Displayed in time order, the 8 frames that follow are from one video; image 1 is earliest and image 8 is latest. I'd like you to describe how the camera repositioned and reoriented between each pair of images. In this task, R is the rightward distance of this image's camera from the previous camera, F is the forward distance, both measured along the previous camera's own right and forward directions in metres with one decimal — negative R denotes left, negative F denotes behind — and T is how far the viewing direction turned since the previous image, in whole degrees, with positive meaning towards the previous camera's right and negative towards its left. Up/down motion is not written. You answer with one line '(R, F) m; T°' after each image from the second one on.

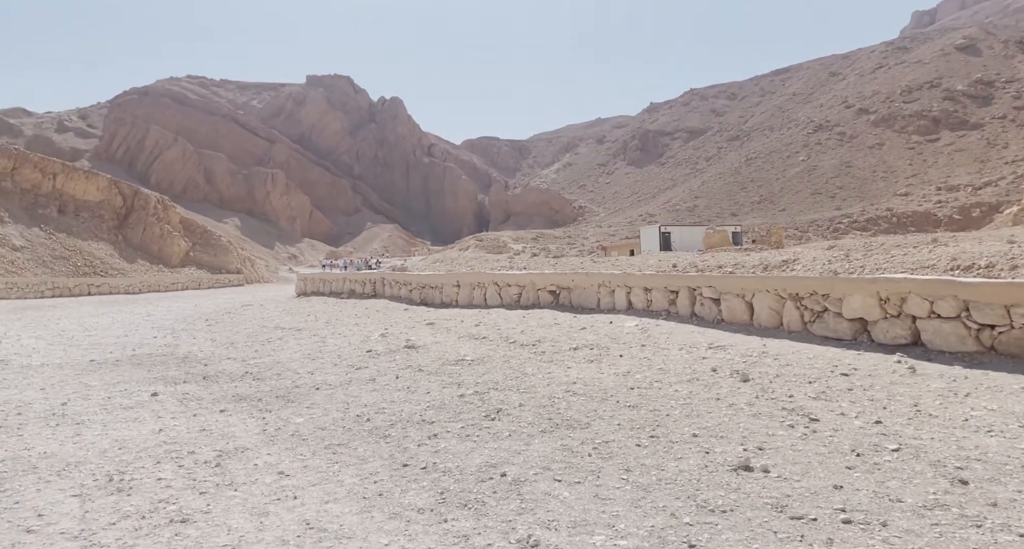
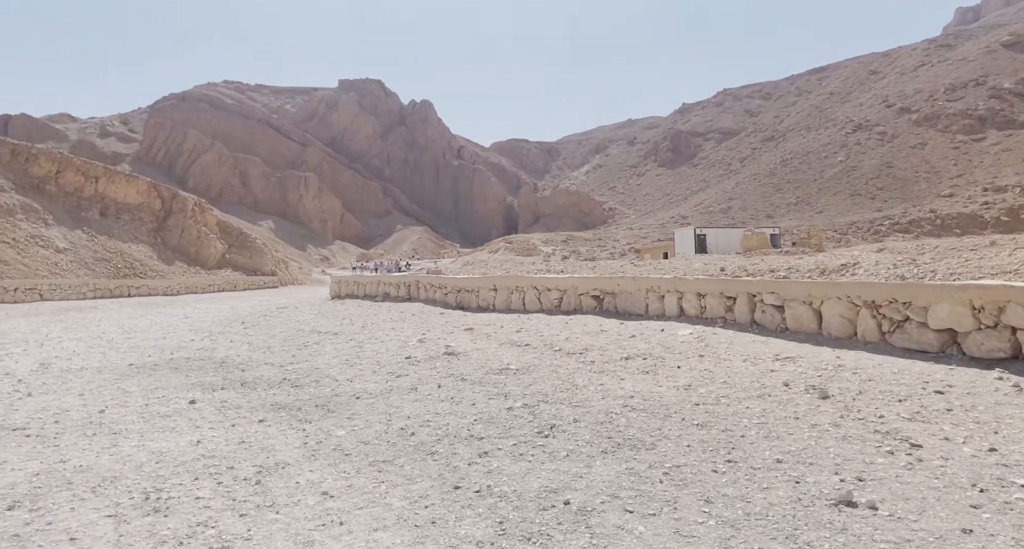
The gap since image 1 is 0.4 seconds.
(-0.1, +0.2) m; -3°
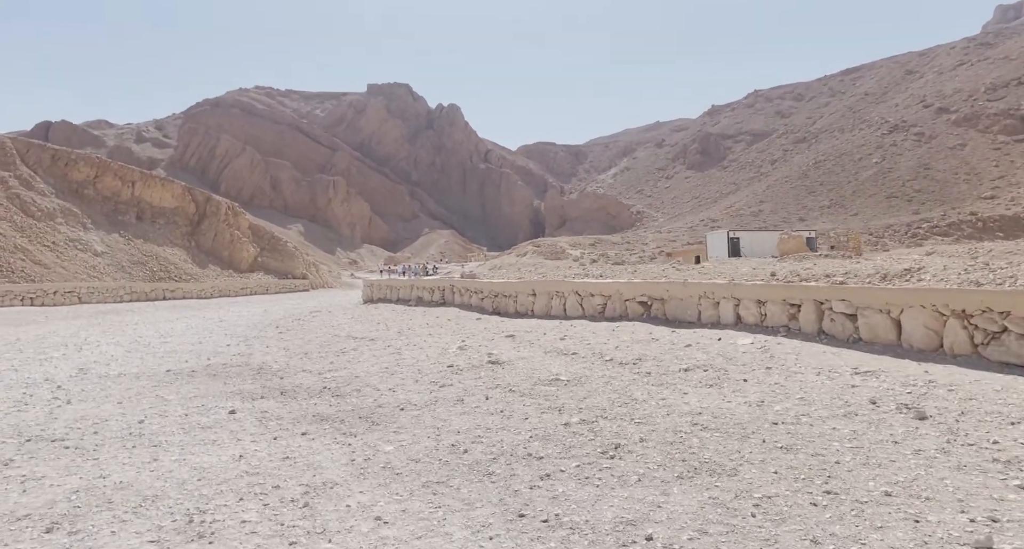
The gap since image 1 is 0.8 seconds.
(-0.2, +0.2) m; -2°
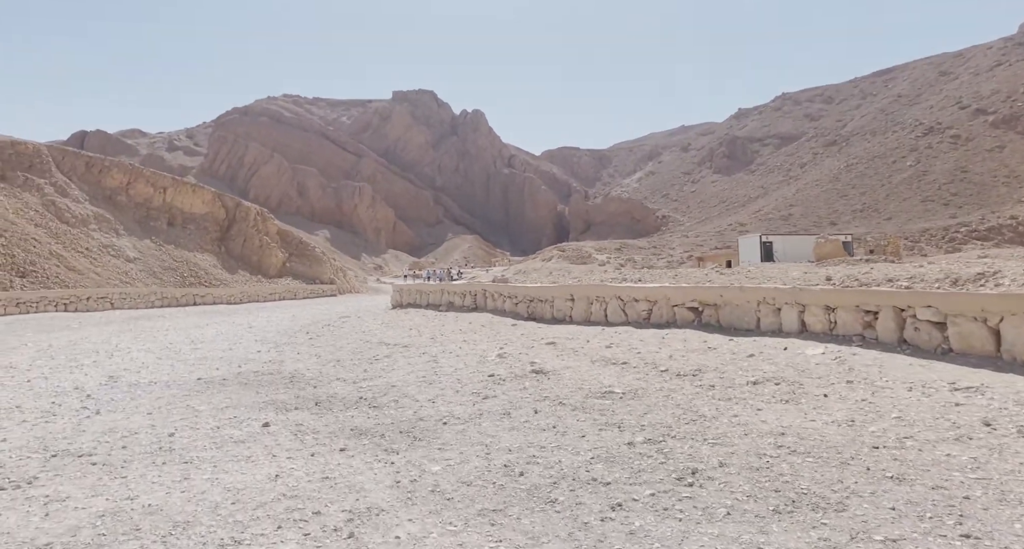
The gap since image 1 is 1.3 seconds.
(-0.2, +0.3) m; -2°
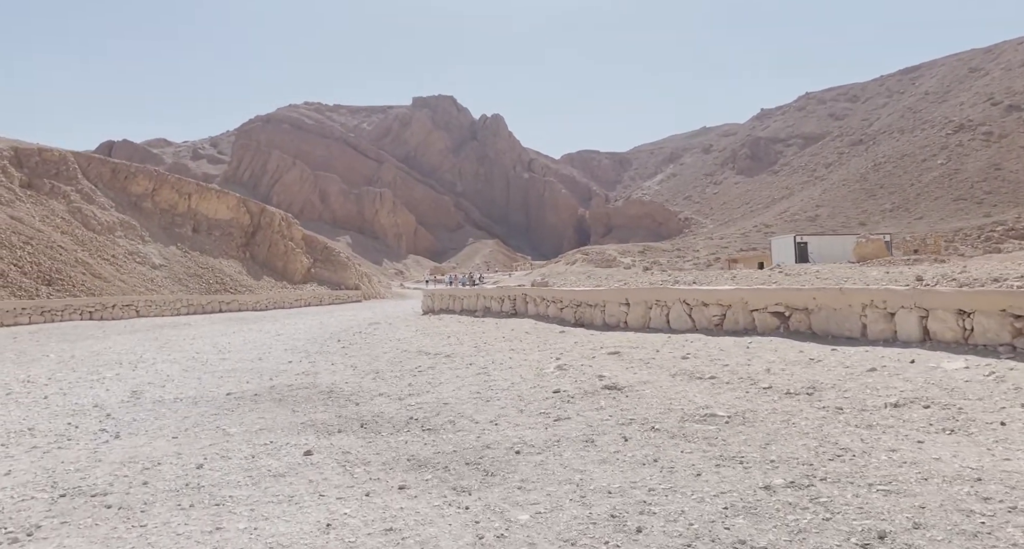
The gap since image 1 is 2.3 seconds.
(-0.3, +0.6) m; -2°
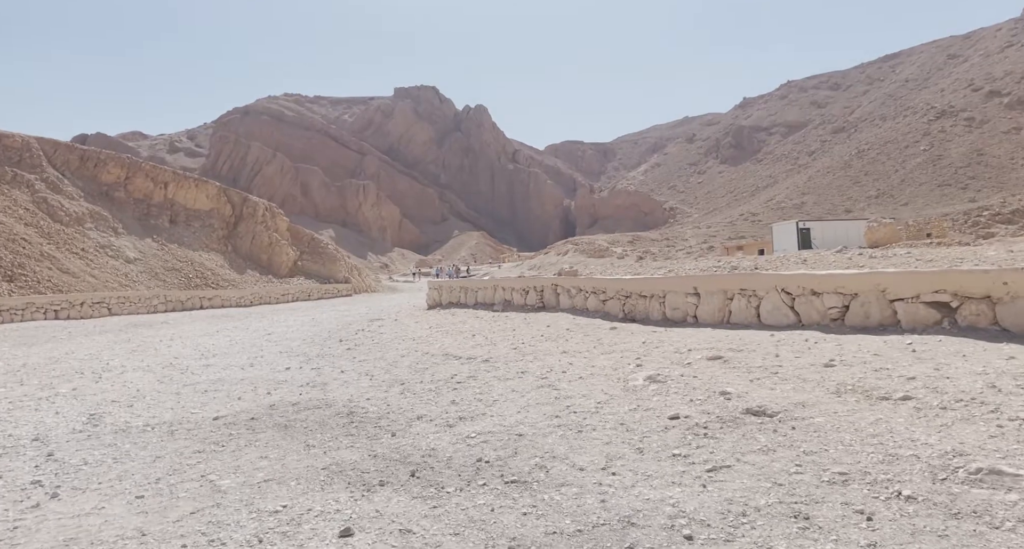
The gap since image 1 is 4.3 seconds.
(-0.6, +1.3) m; +2°
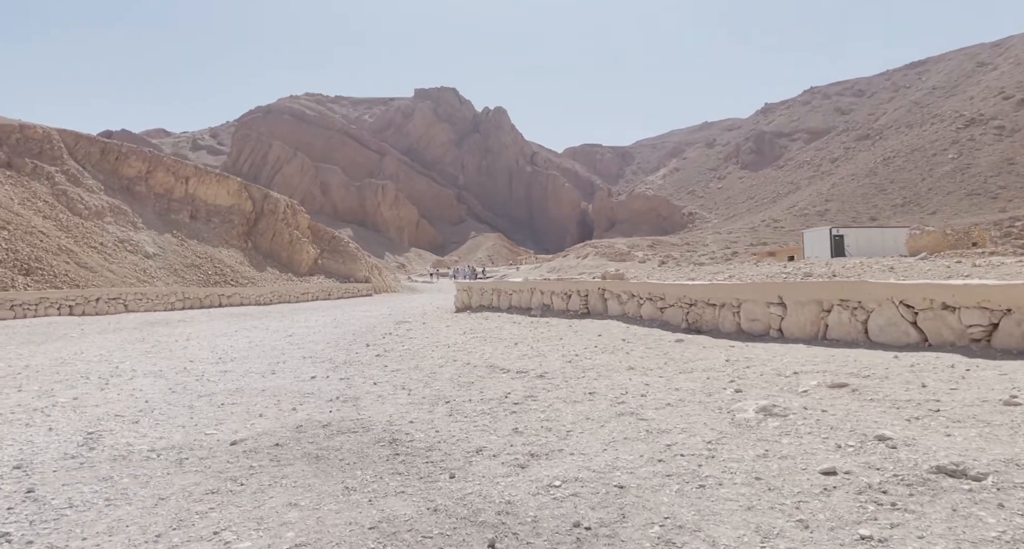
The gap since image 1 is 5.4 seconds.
(-0.4, +0.7) m; -1°
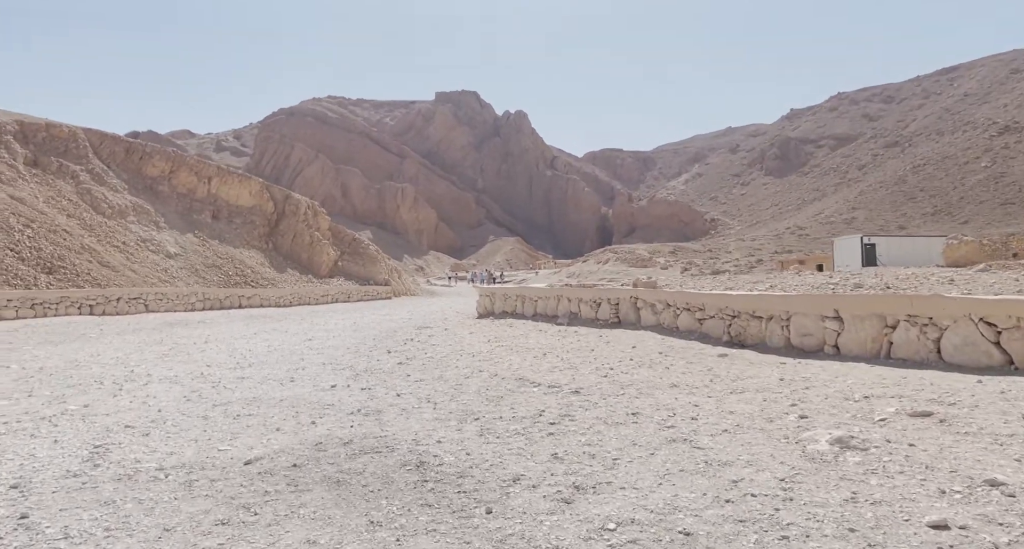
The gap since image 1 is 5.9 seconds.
(-0.1, +0.3) m; -2°
